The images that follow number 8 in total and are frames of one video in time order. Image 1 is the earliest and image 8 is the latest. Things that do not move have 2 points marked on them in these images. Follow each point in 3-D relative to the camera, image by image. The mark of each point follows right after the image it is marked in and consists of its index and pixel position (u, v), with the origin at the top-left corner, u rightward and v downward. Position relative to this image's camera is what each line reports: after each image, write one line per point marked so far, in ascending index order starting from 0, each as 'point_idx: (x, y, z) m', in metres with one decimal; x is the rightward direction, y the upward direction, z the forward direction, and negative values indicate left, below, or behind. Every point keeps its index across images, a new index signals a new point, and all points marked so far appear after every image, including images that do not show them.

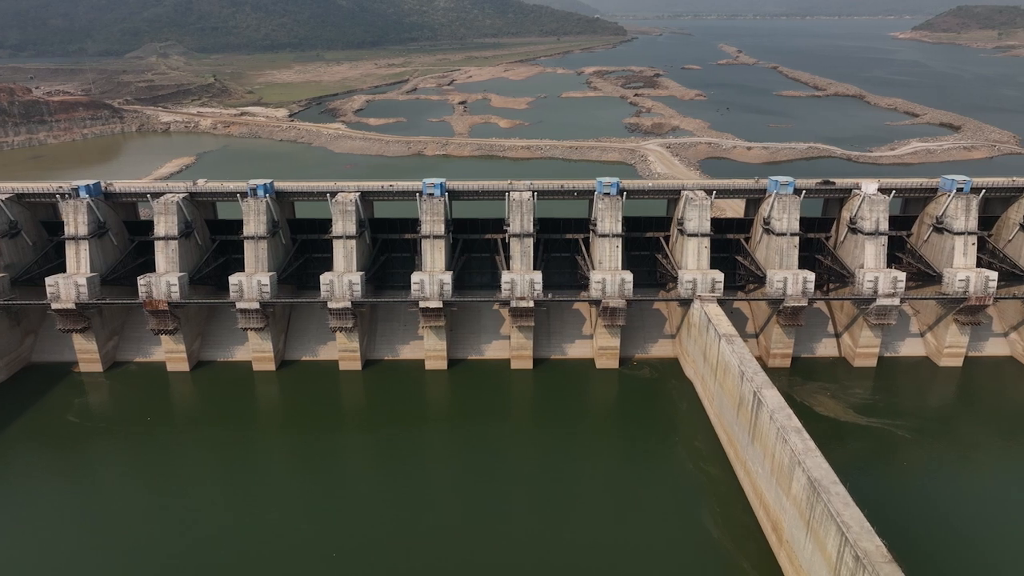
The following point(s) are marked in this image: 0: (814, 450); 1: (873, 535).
0: (+8.1, -4.5, +19.9) m
1: (+8.3, -5.8, +16.8) m
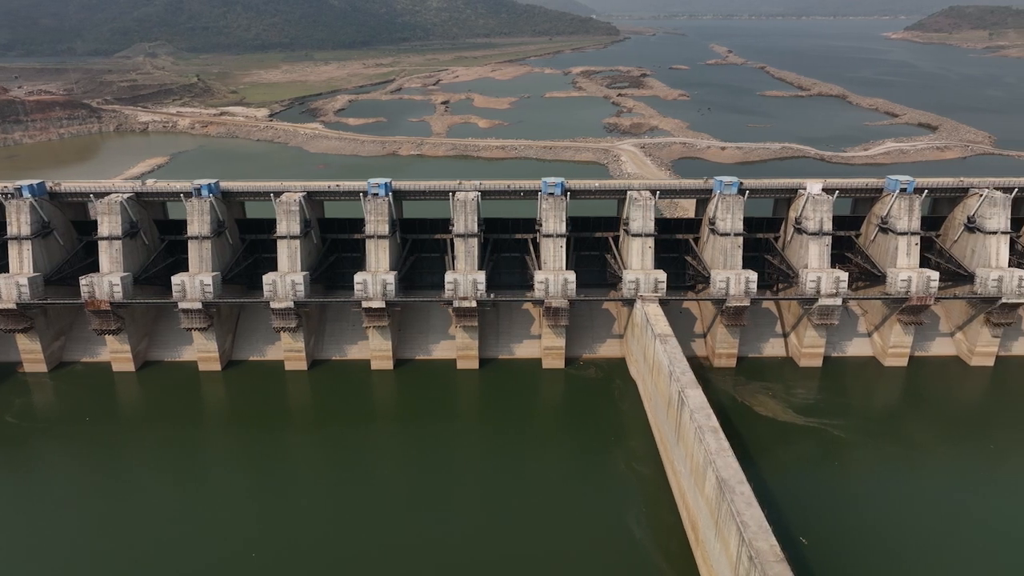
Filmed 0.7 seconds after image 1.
0: (+5.8, -4.5, +20.0) m
1: (+6.0, -5.8, +16.9) m
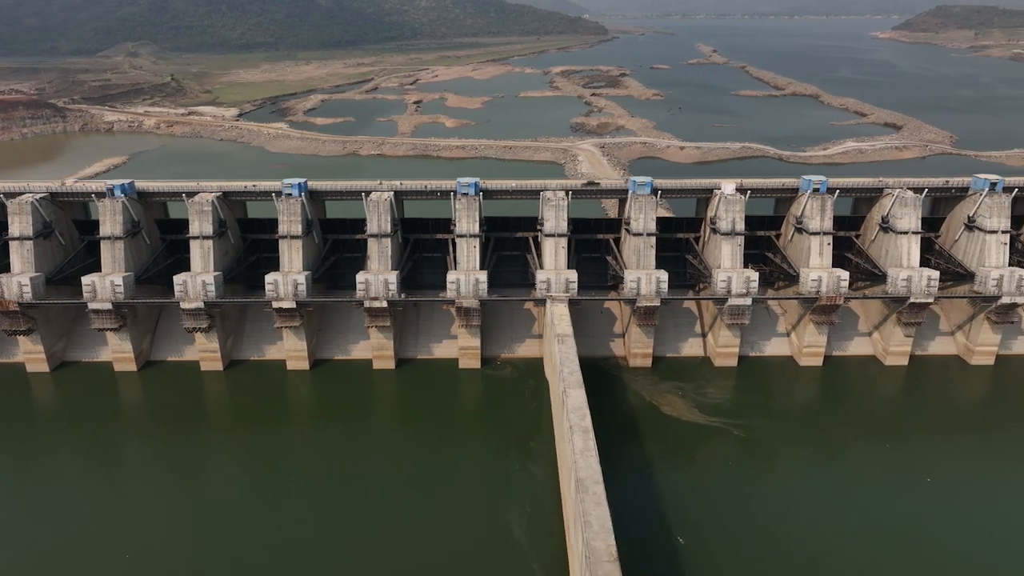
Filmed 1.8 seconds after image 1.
0: (+2.1, -4.5, +20.1) m
1: (+2.3, -5.8, +17.0) m
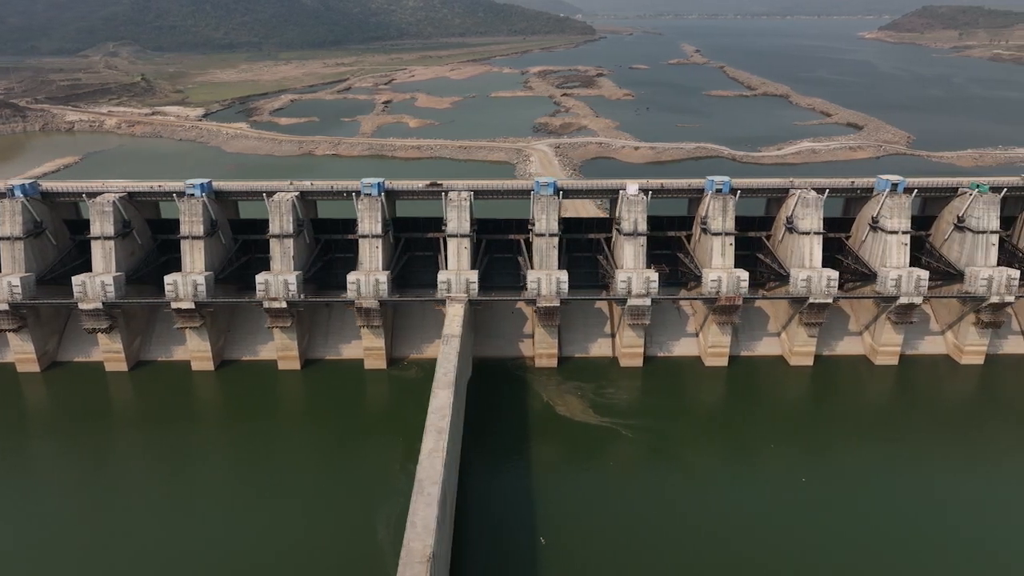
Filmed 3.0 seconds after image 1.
0: (-2.0, -4.5, +20.1) m
1: (-1.9, -5.8, +17.0) m
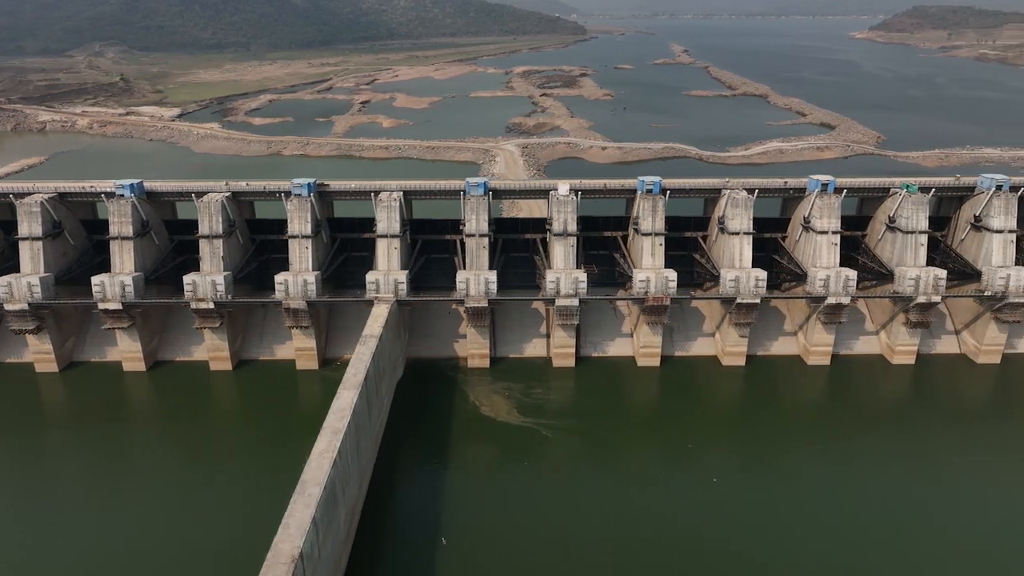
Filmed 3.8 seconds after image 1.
0: (-5.0, -4.5, +20.0) m
1: (-4.9, -5.8, +17.0) m
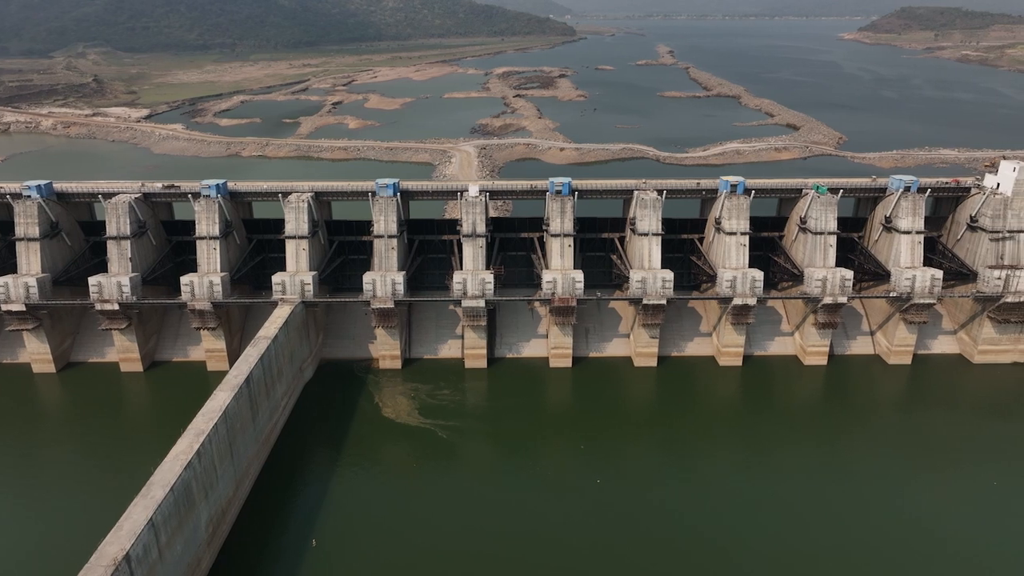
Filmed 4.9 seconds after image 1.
0: (-9.0, -4.6, +20.0) m
1: (-8.8, -5.9, +16.9) m
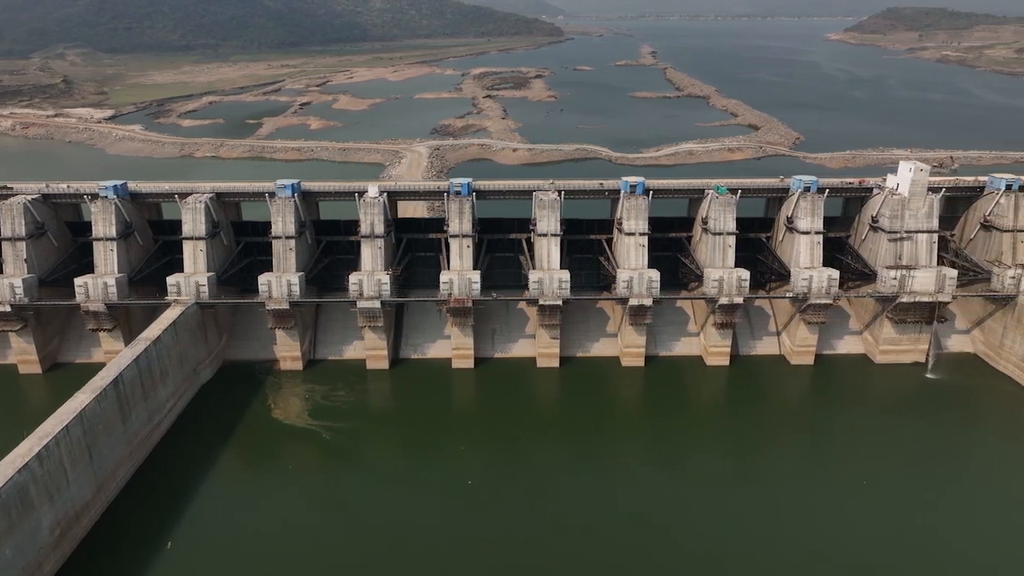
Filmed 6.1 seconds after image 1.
0: (-13.3, -4.6, +19.8) m
1: (-13.1, -5.9, +16.8) m
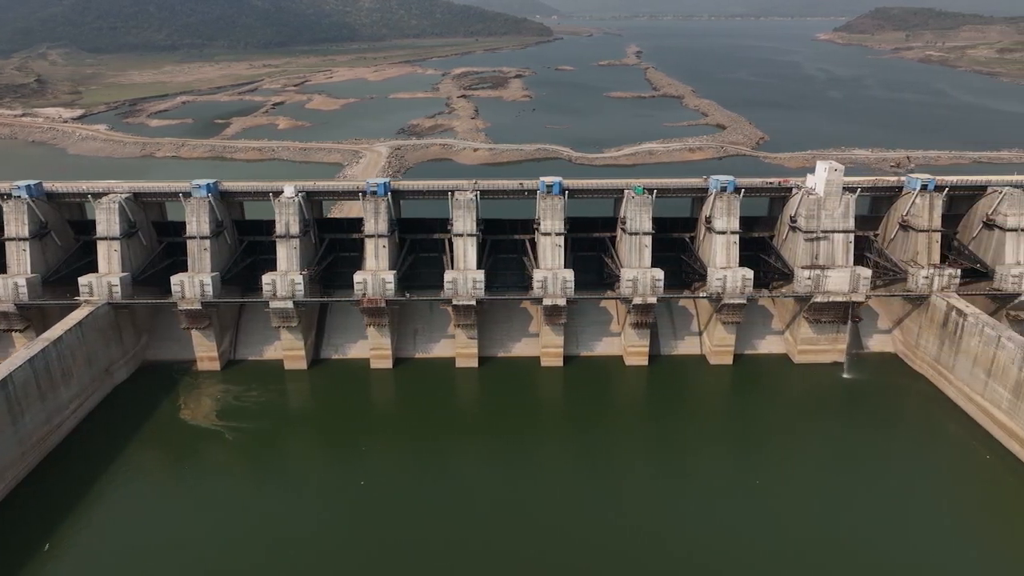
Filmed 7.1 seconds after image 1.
0: (-16.9, -4.6, +19.7) m
1: (-16.7, -5.9, +16.6) m
